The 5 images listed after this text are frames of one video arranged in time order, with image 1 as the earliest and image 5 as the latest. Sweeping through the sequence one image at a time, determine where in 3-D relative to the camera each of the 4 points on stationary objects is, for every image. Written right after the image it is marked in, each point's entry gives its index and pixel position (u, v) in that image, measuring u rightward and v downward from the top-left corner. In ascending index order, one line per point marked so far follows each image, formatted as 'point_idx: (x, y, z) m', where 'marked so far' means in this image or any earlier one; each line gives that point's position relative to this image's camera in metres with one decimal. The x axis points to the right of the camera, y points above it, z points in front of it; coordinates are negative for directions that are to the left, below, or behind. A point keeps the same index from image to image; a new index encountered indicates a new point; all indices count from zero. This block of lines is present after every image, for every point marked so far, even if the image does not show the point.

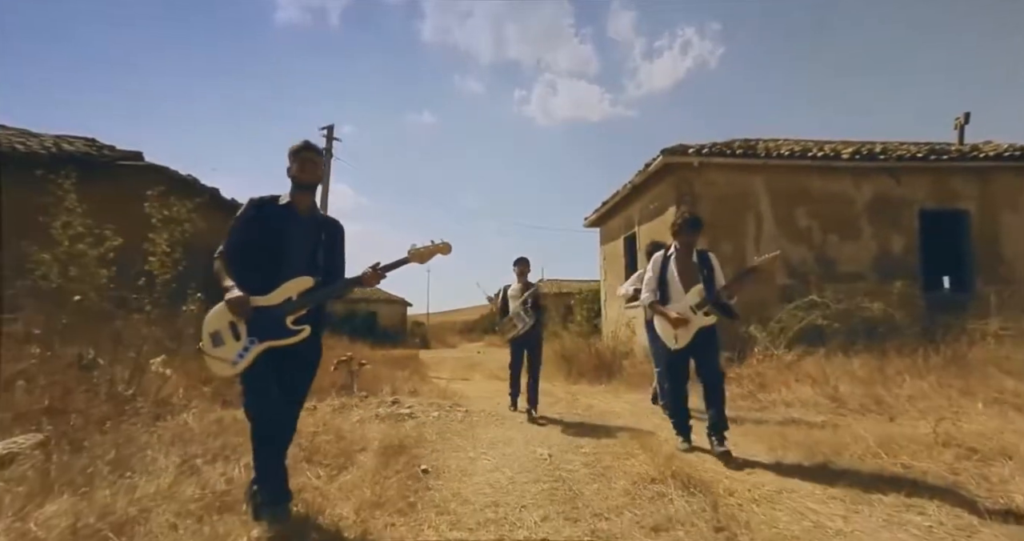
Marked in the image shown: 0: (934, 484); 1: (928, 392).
0: (+2.6, -1.3, +3.2) m
1: (+4.7, -1.3, +6.0) m
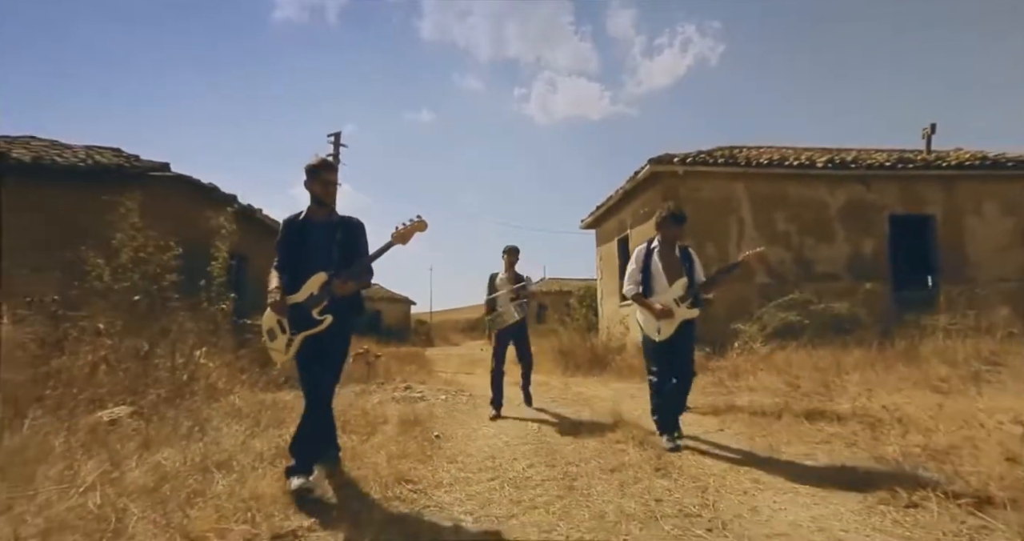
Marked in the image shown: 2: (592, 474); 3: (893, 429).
0: (+2.6, -1.4, +4.1) m
1: (+4.7, -1.4, +6.9) m
2: (+0.6, -1.5, +3.4) m
3: (+3.1, -1.3, +4.2) m
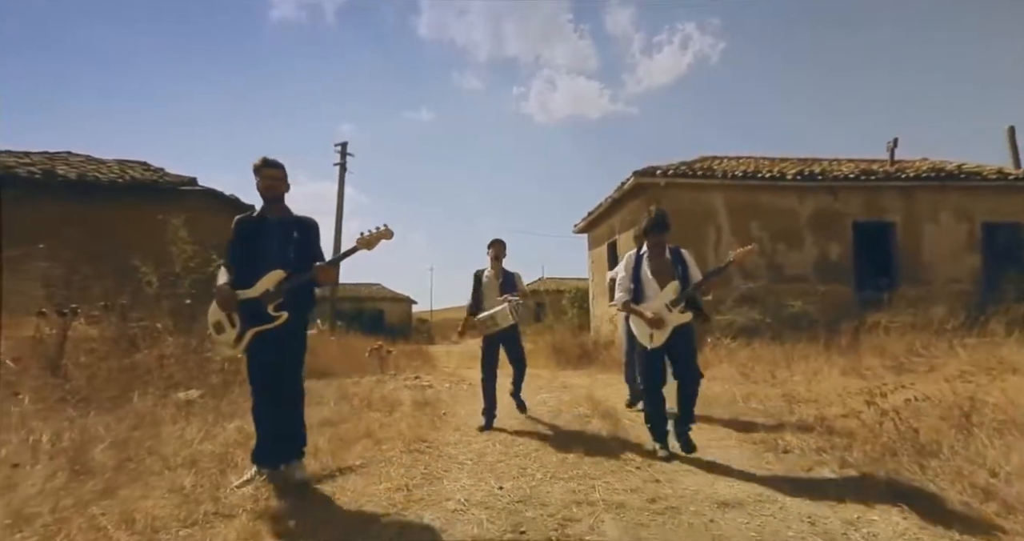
0: (+2.5, -1.5, +5.3) m
1: (+4.6, -1.5, +8.1) m
2: (+0.5, -1.6, +4.6) m
3: (+3.0, -1.4, +5.4) m
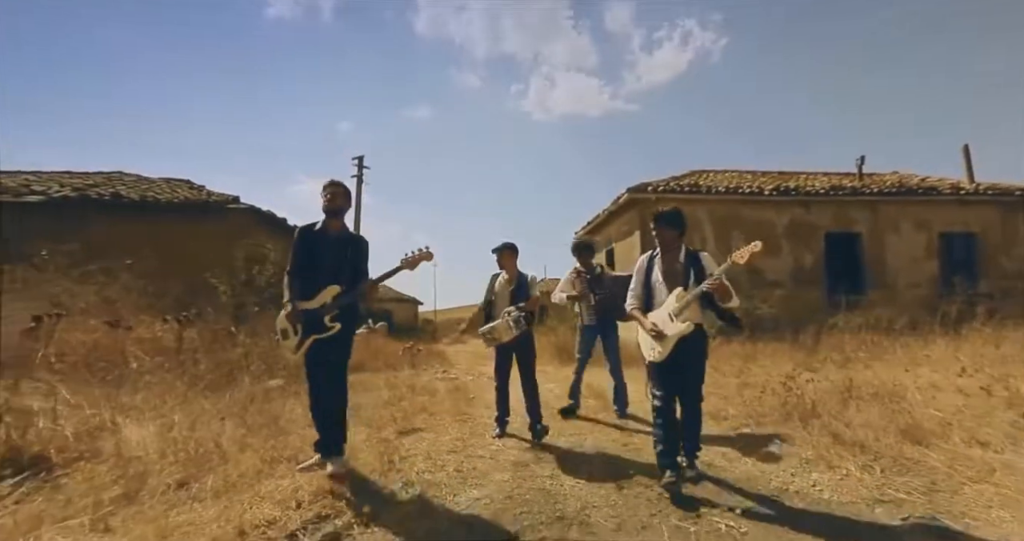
0: (+2.7, -1.7, +6.9) m
1: (+4.8, -1.7, +9.7) m
2: (+0.7, -1.8, +6.2) m
3: (+3.2, -1.6, +7.0) m
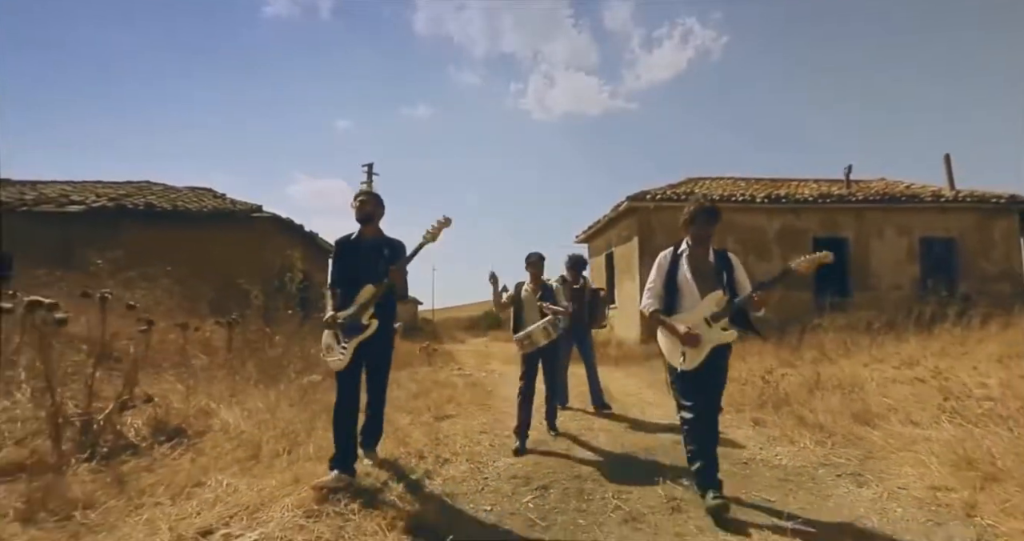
0: (+2.9, -1.8, +7.8) m
1: (+5.0, -1.8, +10.6) m
2: (+0.9, -1.9, +7.1) m
3: (+3.4, -1.7, +7.9) m
